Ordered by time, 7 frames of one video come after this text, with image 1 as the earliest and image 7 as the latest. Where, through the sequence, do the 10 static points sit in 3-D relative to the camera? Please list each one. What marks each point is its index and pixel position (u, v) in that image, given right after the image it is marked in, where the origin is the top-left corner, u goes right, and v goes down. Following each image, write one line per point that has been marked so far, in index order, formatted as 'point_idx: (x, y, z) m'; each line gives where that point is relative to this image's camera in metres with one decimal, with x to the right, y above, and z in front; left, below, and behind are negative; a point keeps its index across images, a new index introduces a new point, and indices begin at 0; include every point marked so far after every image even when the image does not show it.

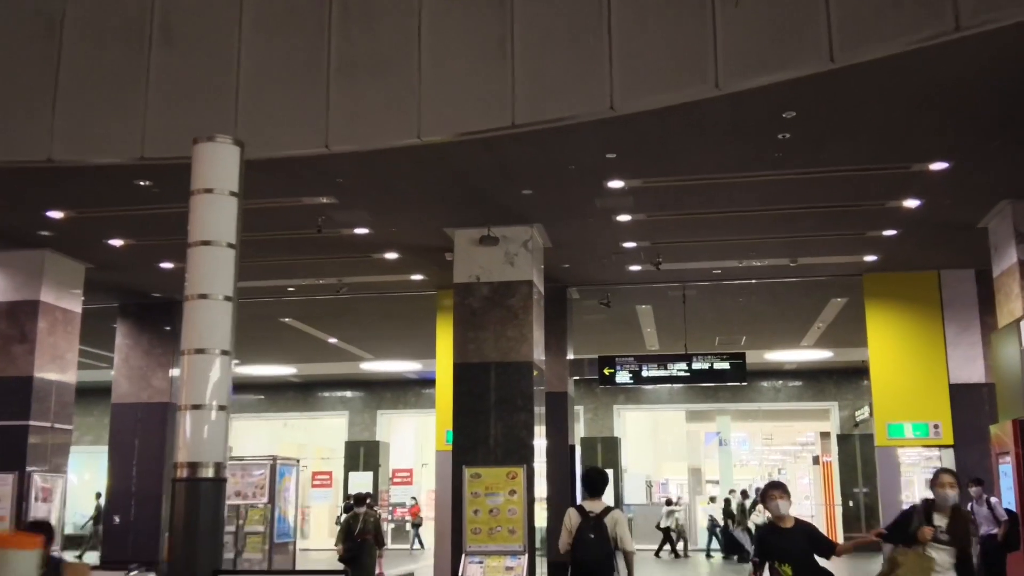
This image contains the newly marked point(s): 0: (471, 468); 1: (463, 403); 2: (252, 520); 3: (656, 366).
0: (-0.3, -1.5, +9.0) m
1: (-0.4, -1.0, +9.2) m
2: (-2.3, -2.0, +9.6) m
3: (+1.5, -0.8, +11.9) m
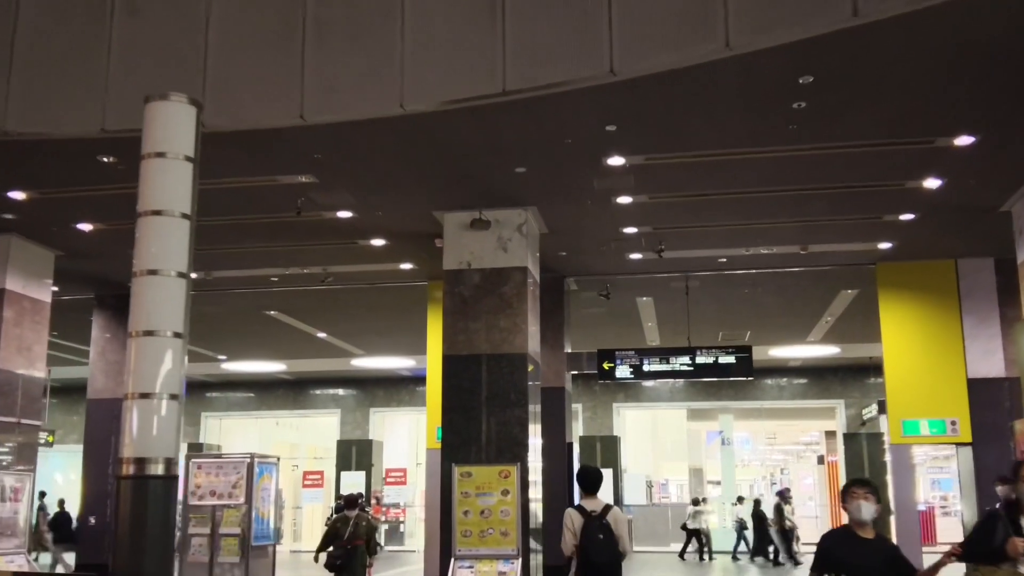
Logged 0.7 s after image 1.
0: (-0.4, -1.4, +8.4) m
1: (-0.5, -0.9, +8.6) m
2: (-2.3, -1.9, +9.0) m
3: (+1.5, -0.7, +11.3) m
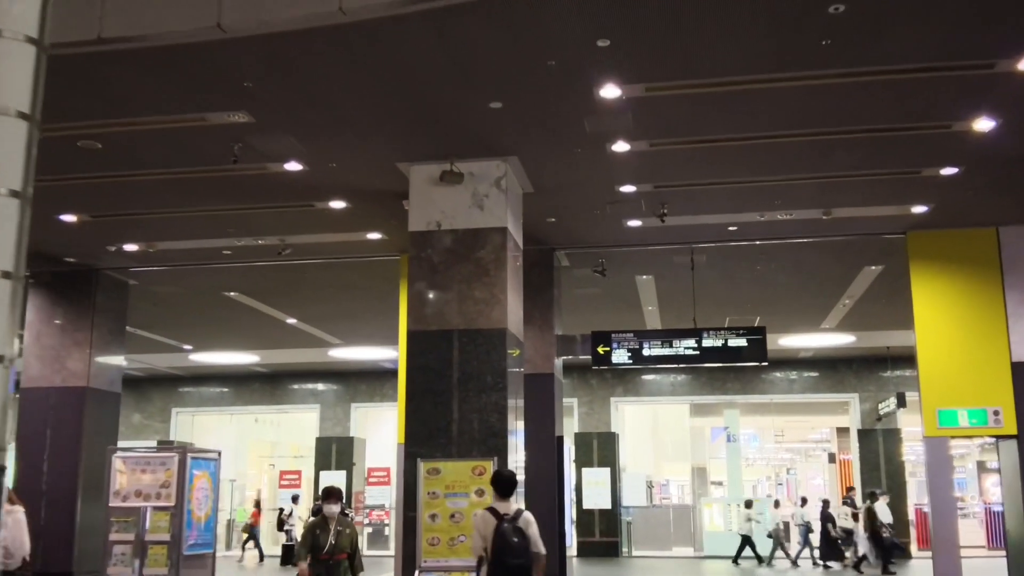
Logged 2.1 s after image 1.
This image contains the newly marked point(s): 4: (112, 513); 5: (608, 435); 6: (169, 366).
0: (-0.6, -1.1, +7.1) m
1: (-0.6, -0.6, +7.3) m
2: (-2.5, -1.7, +7.7) m
3: (+1.3, -0.5, +10.0) m
4: (-2.8, -1.6, +7.7) m
5: (+1.6, -2.5, +18.8) m
6: (-5.7, -1.3, +18.3) m
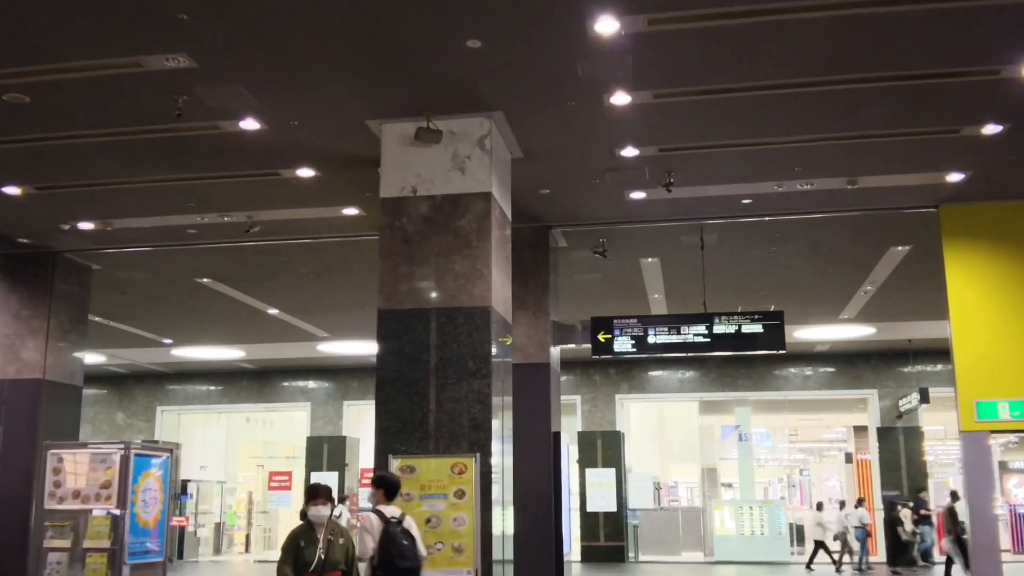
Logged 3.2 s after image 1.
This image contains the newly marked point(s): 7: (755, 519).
0: (-0.6, -1.0, +6.2) m
1: (-0.7, -0.5, +6.4) m
2: (-2.6, -1.5, +6.8) m
3: (+1.3, -0.3, +9.1) m
4: (-2.9, -1.4, +6.8) m
5: (+1.7, -2.4, +17.9) m
6: (-5.7, -1.2, +17.5) m
7: (+3.7, -3.5, +16.8) m
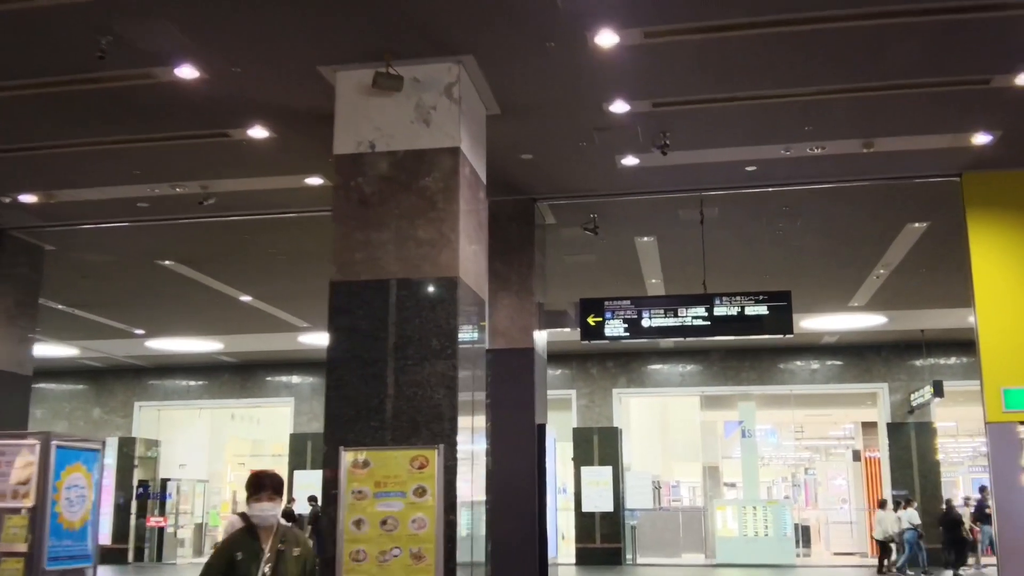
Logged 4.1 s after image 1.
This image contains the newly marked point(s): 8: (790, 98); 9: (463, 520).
0: (-0.8, -0.8, +5.4) m
1: (-0.9, -0.3, +5.6) m
2: (-2.7, -1.4, +6.0) m
3: (+1.1, -0.2, +8.3) m
4: (-3.0, -1.3, +6.0) m
5: (+1.5, -2.2, +17.1) m
6: (-5.8, -1.0, +16.7) m
7: (+3.6, -3.4, +16.0) m
8: (+1.6, +1.1, +6.4) m
9: (-0.2, -1.2, +5.6) m
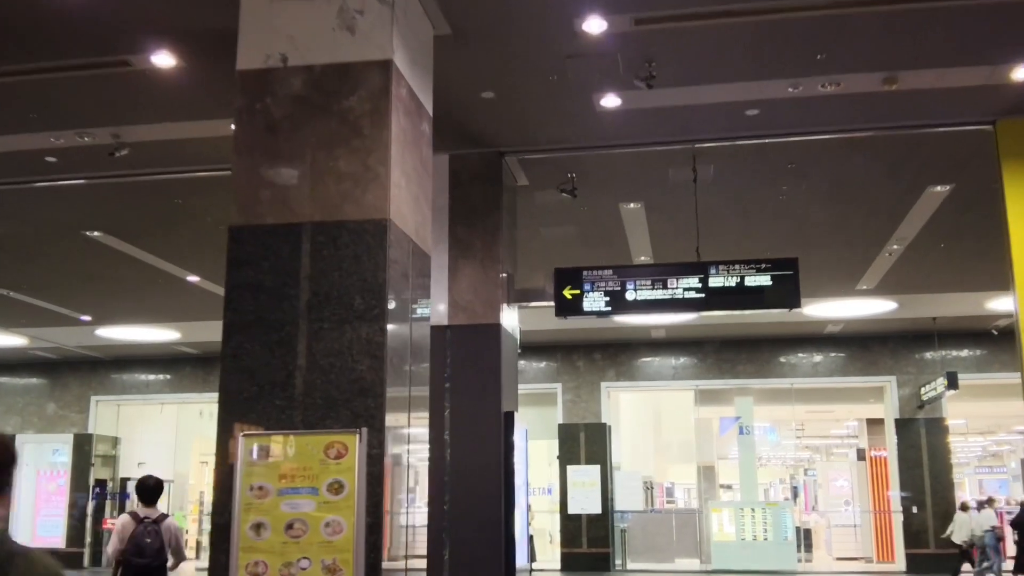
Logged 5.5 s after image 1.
0: (-1.0, -0.6, +4.3) m
1: (-1.1, -0.1, +4.5) m
2: (-2.9, -1.1, +4.9) m
3: (+0.9, 0.0, +7.2) m
4: (-3.2, -1.0, +4.9) m
5: (+1.3, -2.0, +16.0) m
6: (-6.1, -0.8, +15.5) m
7: (+3.3, -3.2, +14.9) m
8: (+1.4, +1.3, +5.3) m
9: (-0.5, -1.0, +4.4) m
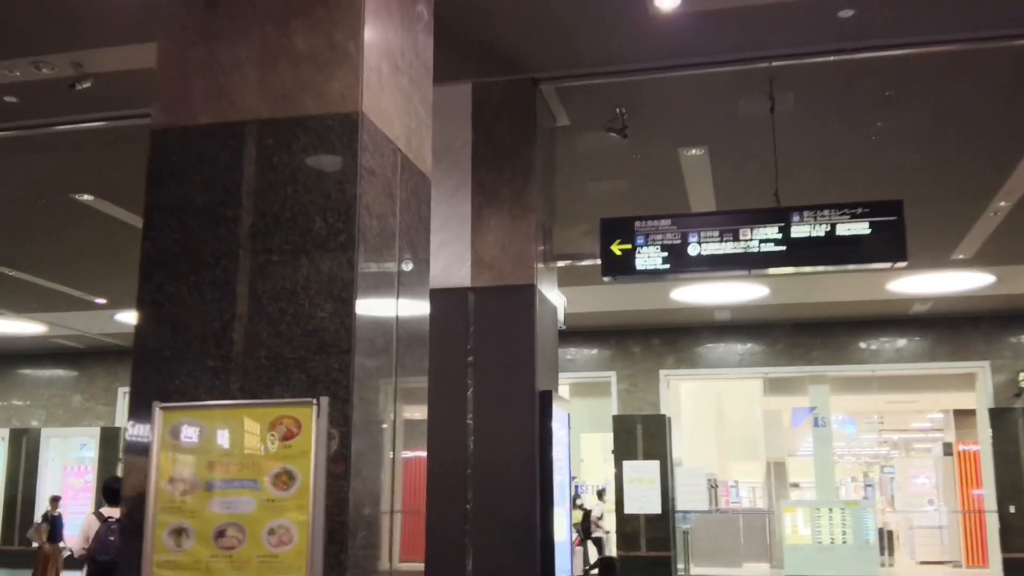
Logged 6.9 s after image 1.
0: (-1.0, -0.3, +3.1) m
1: (-1.0, +0.2, +3.3) m
2: (-2.8, -0.9, +3.8) m
3: (+1.1, +0.3, +5.9) m
4: (-3.2, -0.8, +3.8) m
5: (+1.9, -1.7, +14.7) m
6: (-5.4, -0.6, +14.6) m
7: (+4.0, -2.9, +13.5) m
8: (+1.5, +1.6, +4.0) m
9: (-0.4, -0.7, +3.2) m
